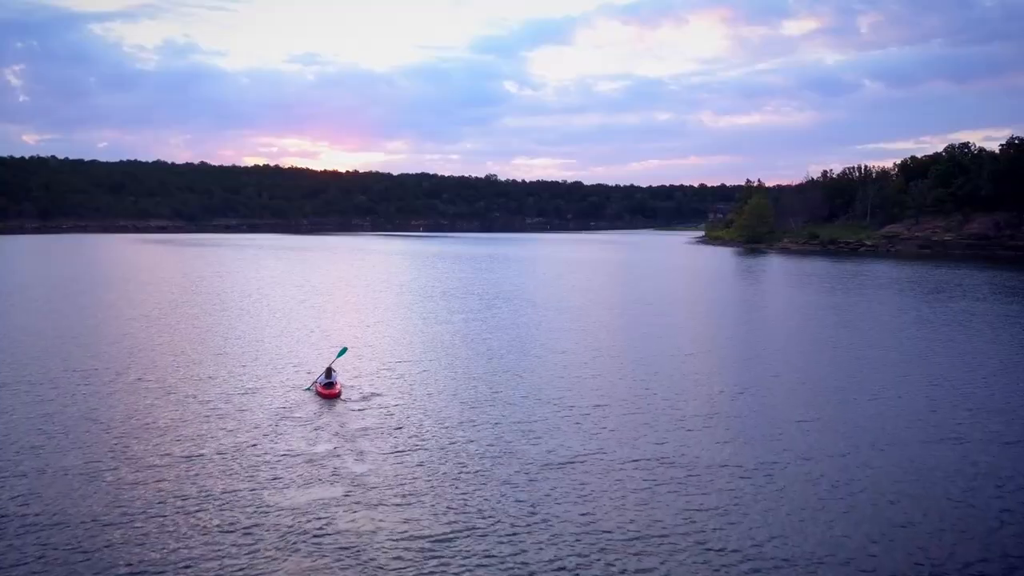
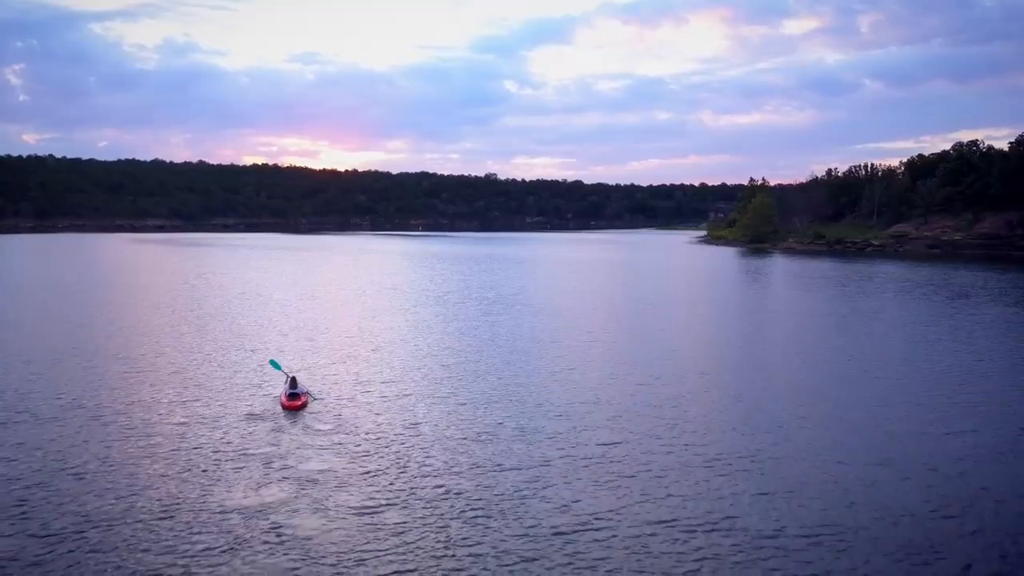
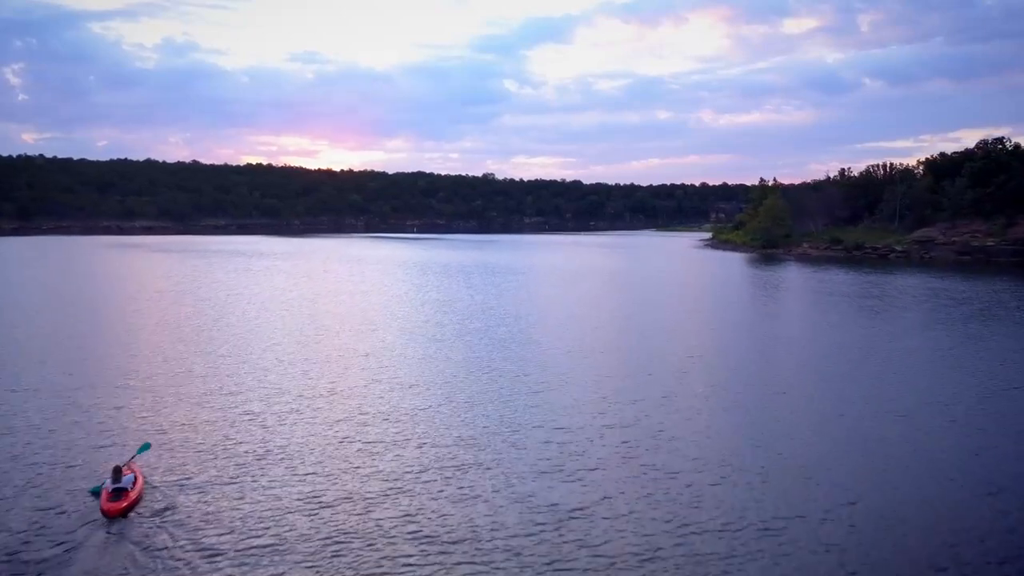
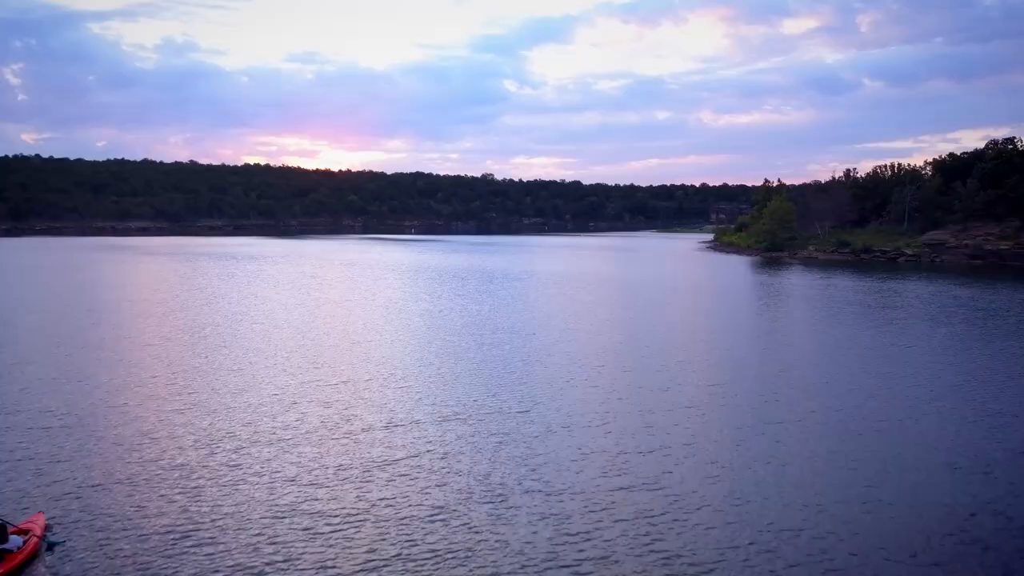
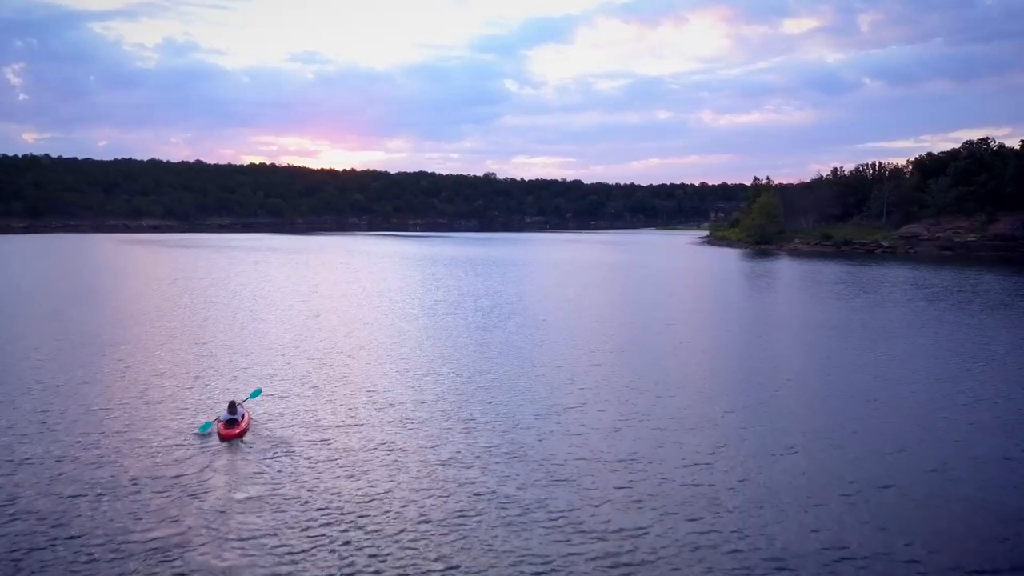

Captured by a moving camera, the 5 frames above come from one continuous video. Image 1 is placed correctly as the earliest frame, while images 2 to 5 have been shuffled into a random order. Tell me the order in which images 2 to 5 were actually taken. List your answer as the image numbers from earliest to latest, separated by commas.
2, 5, 3, 4
